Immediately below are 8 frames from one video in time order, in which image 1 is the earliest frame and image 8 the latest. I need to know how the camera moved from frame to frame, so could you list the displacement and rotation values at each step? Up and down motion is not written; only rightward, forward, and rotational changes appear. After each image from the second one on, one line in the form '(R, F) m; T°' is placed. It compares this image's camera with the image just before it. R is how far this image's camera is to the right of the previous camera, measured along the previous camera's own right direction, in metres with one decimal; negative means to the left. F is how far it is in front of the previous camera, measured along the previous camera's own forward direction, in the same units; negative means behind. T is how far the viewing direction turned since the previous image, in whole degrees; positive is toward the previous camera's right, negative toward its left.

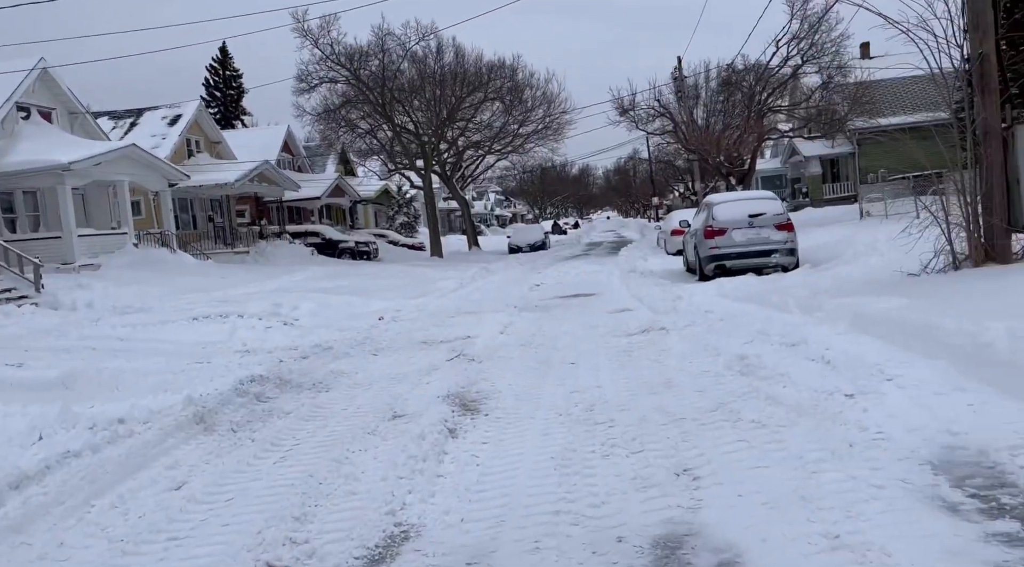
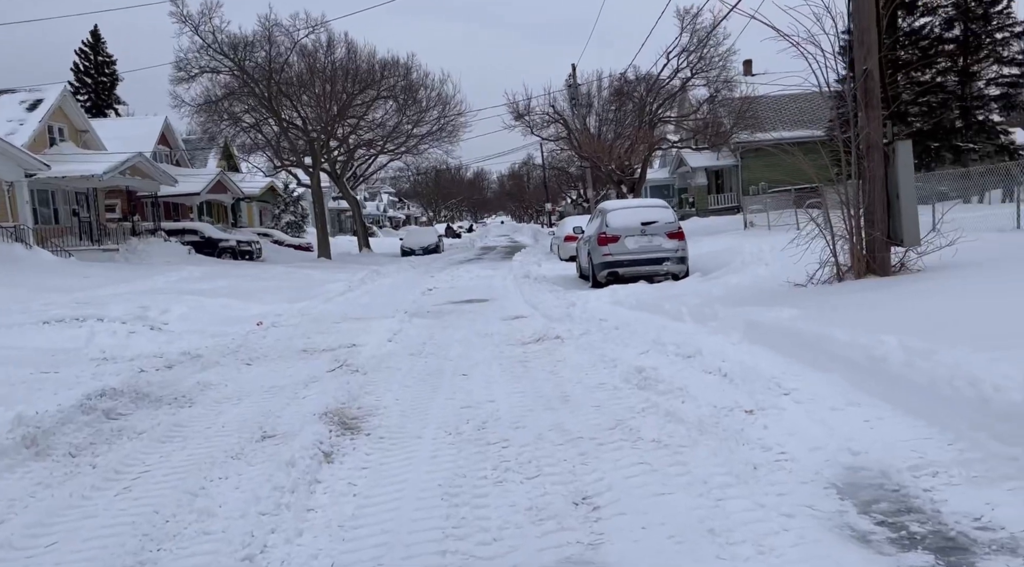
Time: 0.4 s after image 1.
(0.0, +0.4) m; +7°
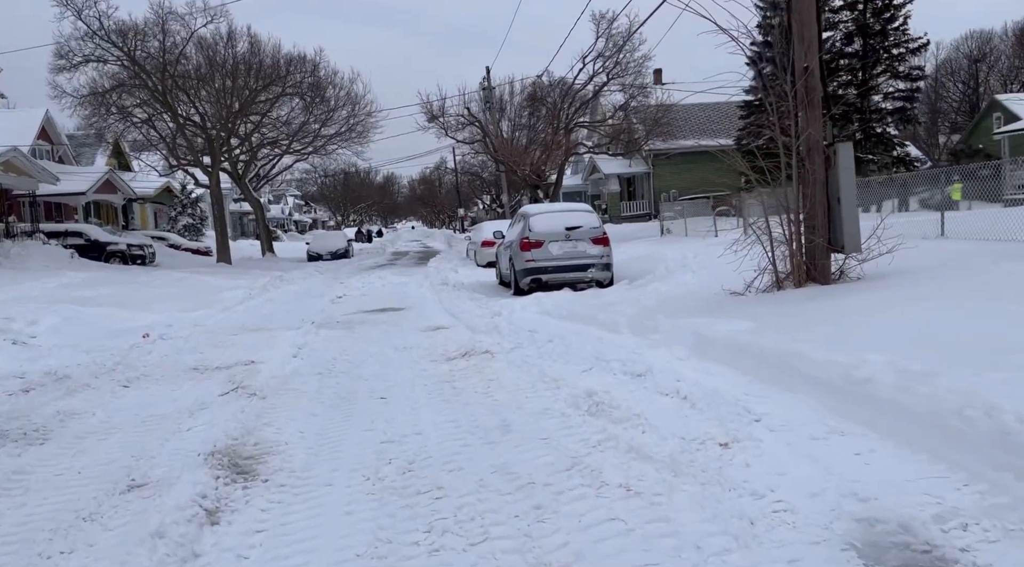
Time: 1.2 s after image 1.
(-0.1, +1.0) m; +6°
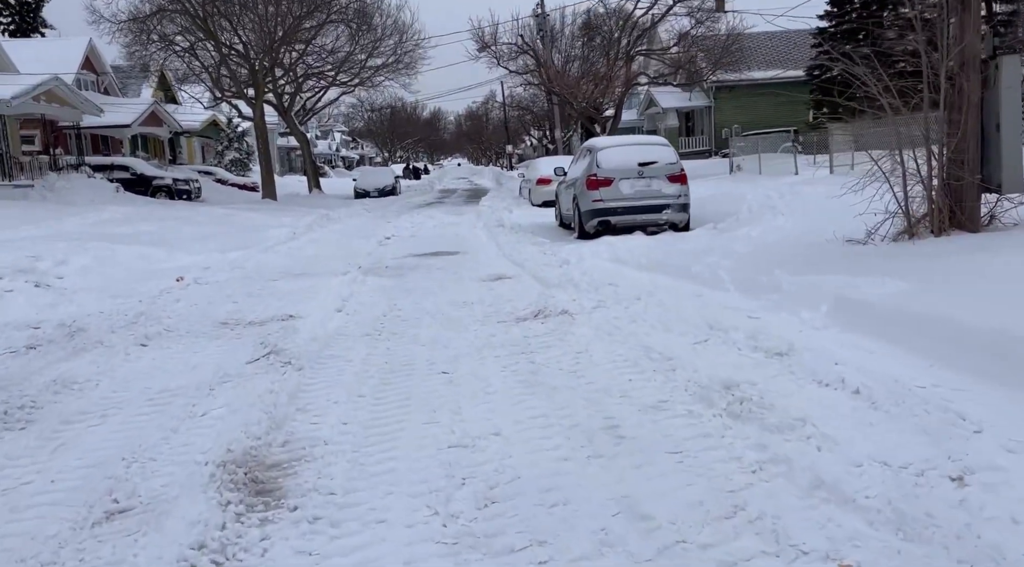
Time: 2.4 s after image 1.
(-0.3, +1.5) m; -3°
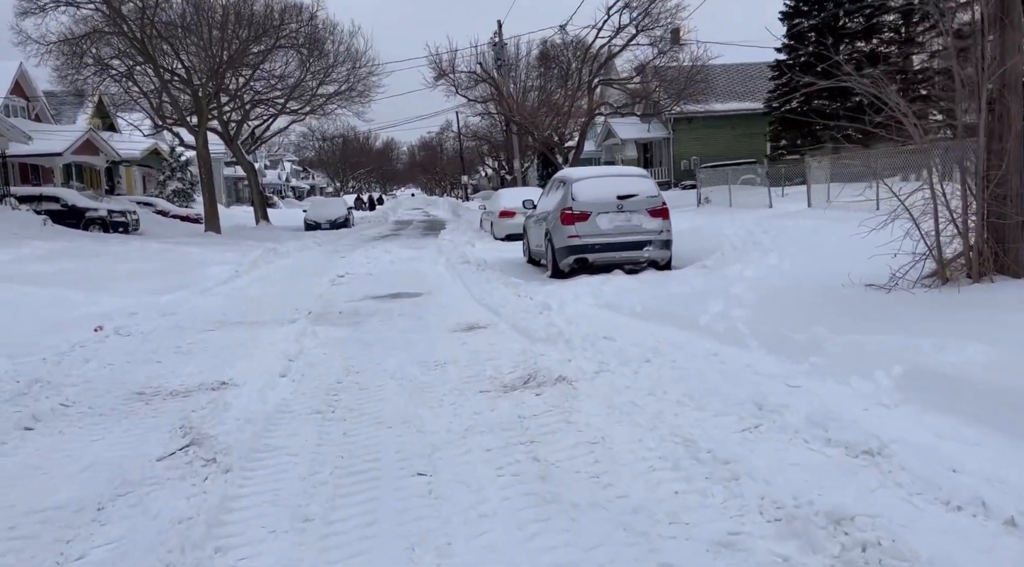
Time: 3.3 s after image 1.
(-0.2, +1.3) m; +3°
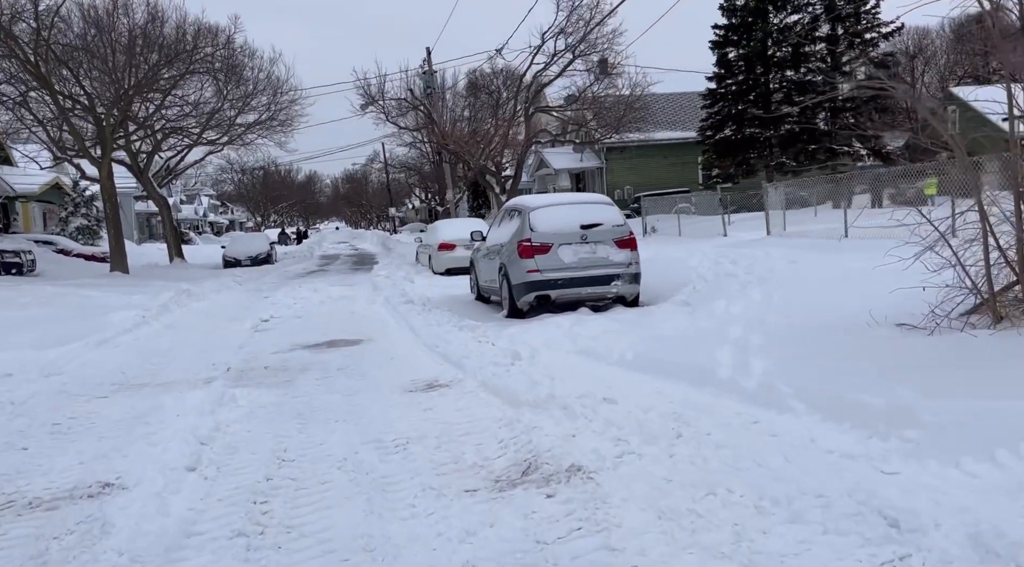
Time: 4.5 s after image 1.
(-0.3, +1.5) m; +5°
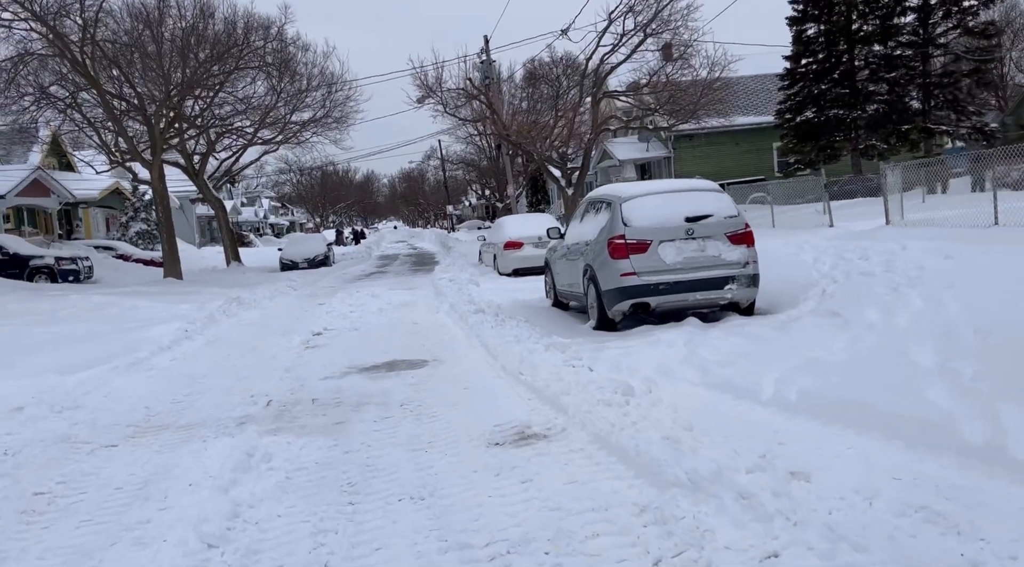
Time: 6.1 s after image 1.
(-0.4, +1.9) m; -4°
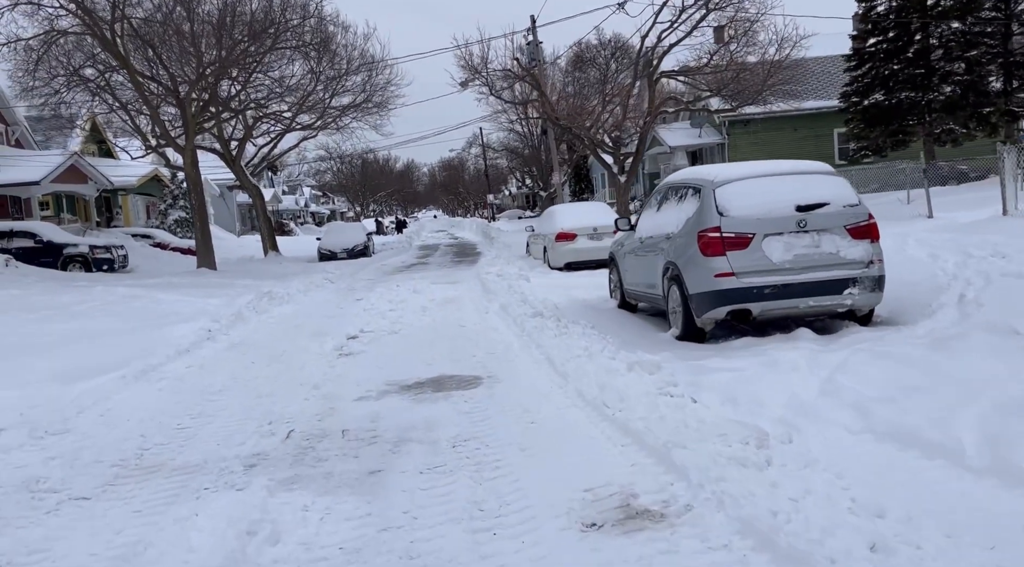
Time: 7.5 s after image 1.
(-0.3, +1.6) m; -3°
